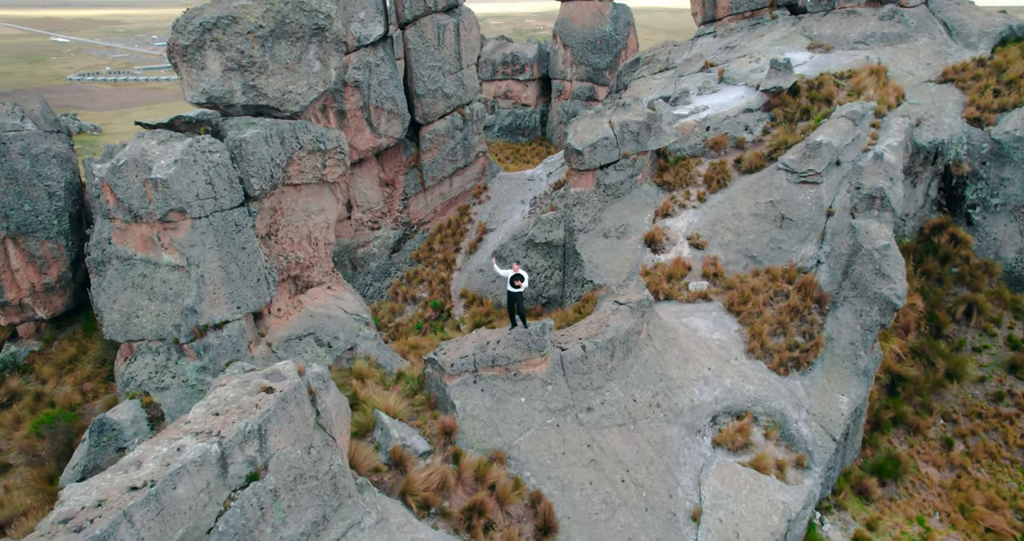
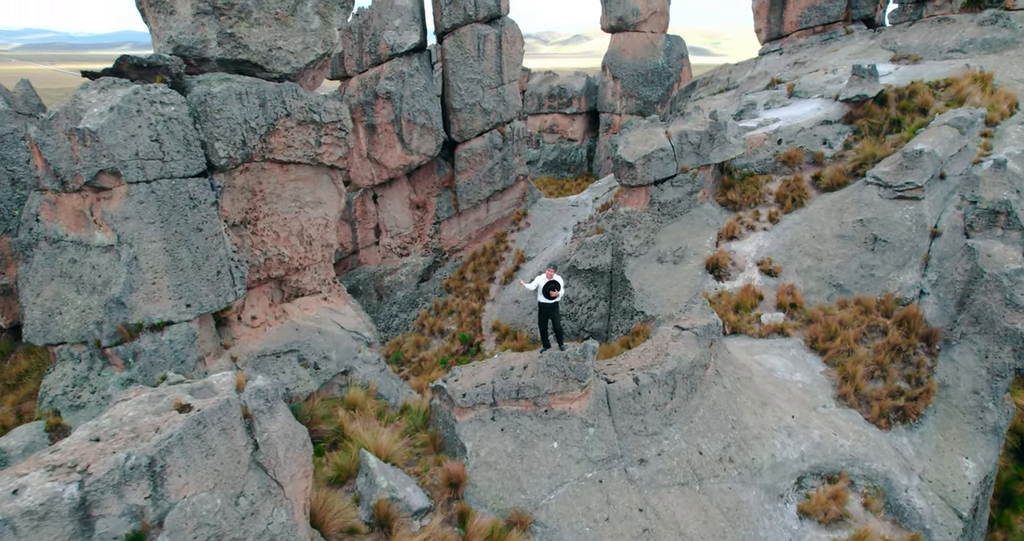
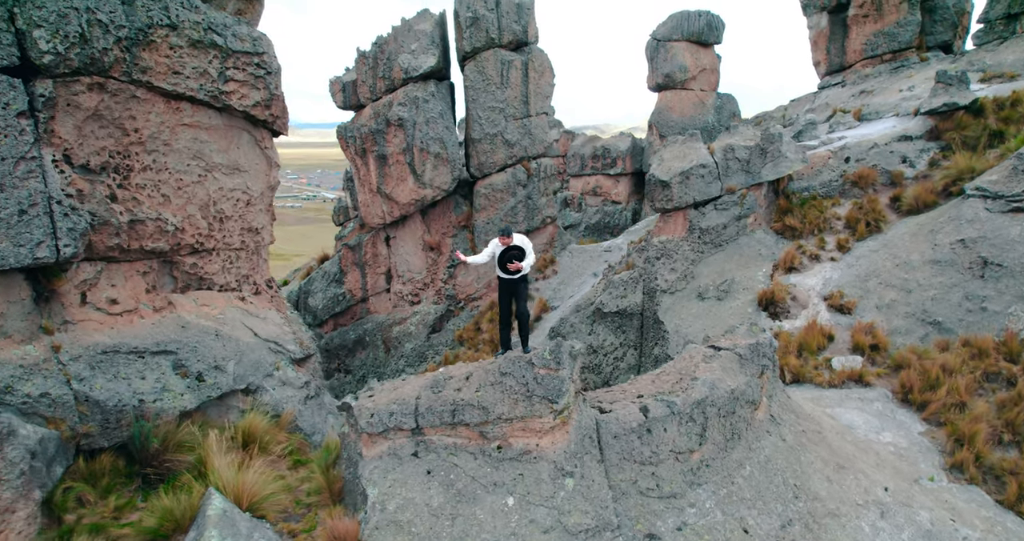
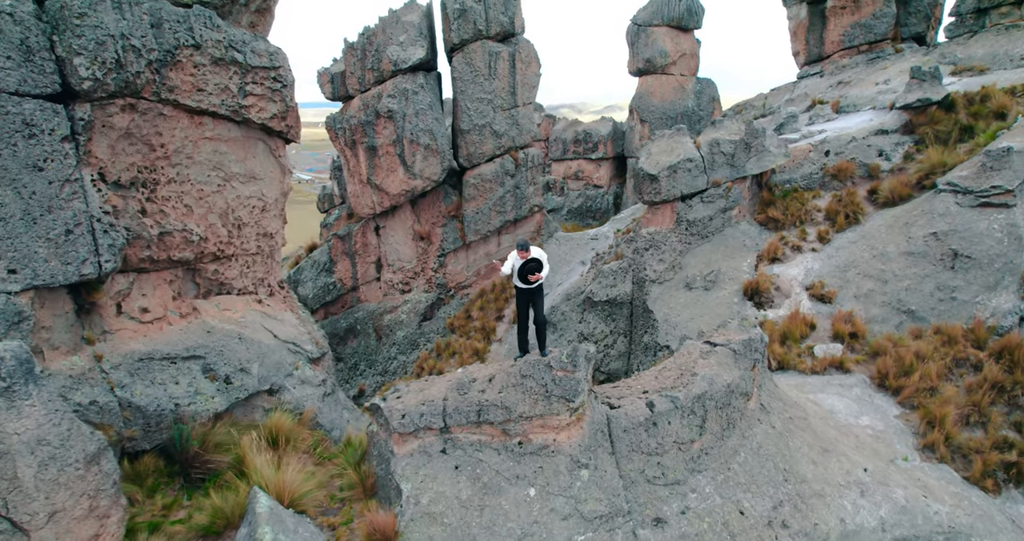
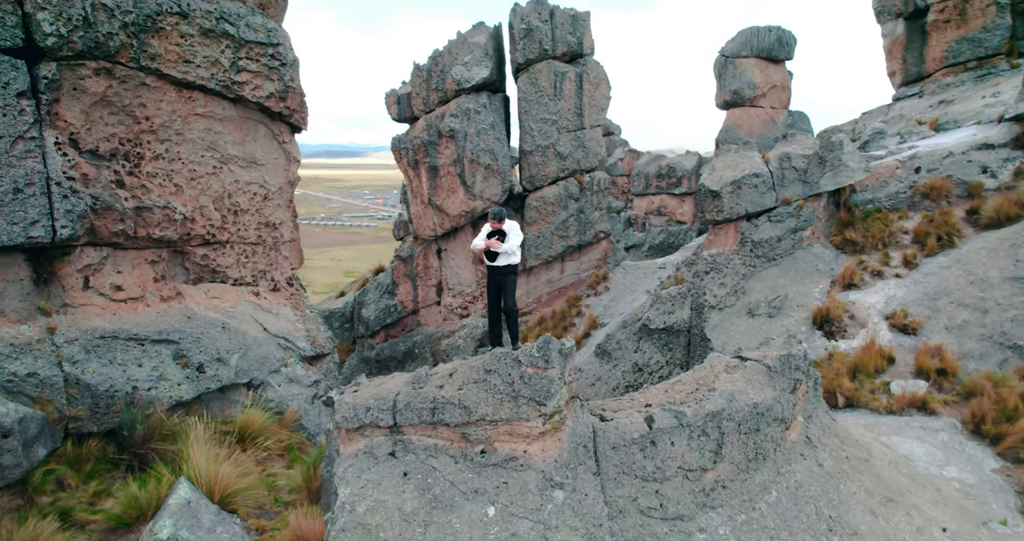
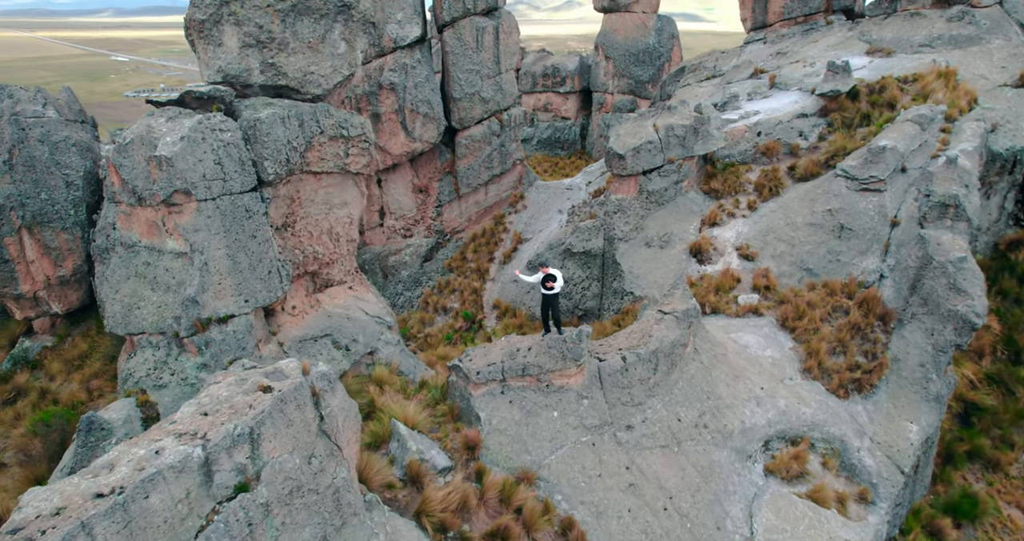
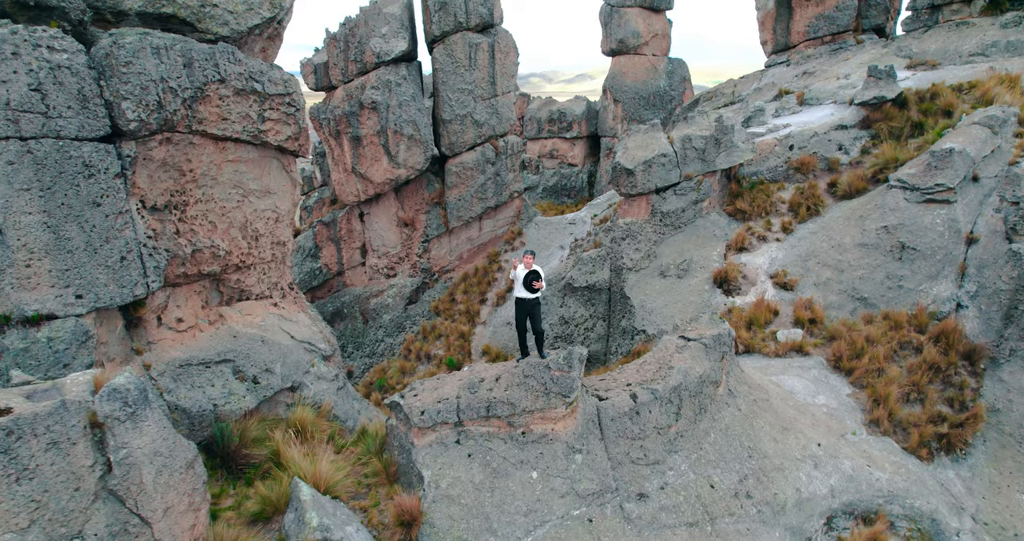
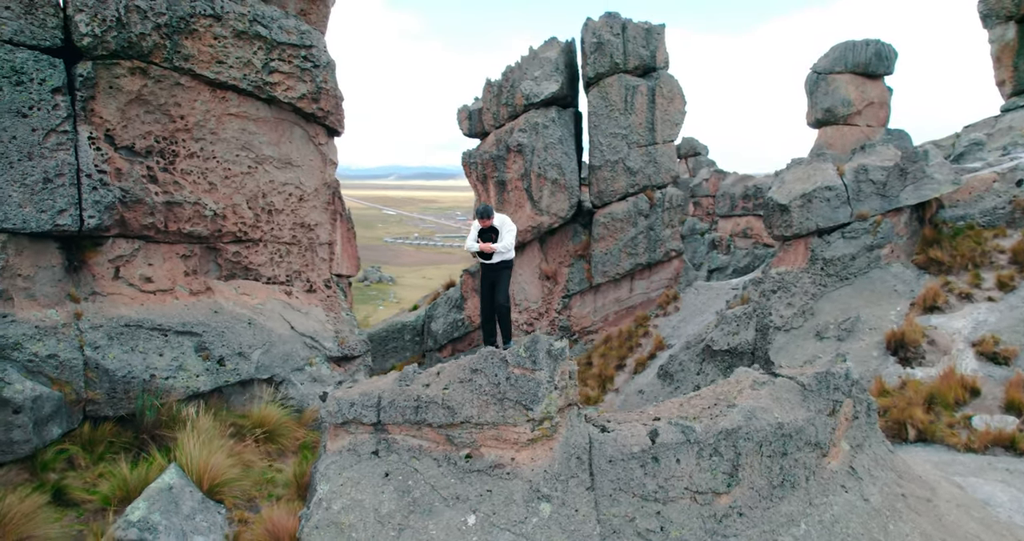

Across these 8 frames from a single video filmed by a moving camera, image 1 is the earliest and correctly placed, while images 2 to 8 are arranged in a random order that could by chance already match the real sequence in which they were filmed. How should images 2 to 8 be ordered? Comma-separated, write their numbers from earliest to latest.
6, 2, 7, 4, 3, 5, 8
